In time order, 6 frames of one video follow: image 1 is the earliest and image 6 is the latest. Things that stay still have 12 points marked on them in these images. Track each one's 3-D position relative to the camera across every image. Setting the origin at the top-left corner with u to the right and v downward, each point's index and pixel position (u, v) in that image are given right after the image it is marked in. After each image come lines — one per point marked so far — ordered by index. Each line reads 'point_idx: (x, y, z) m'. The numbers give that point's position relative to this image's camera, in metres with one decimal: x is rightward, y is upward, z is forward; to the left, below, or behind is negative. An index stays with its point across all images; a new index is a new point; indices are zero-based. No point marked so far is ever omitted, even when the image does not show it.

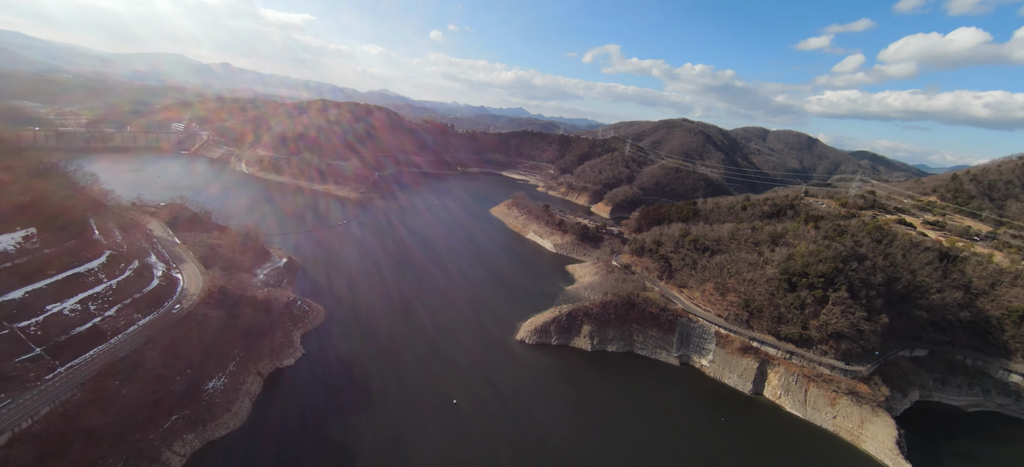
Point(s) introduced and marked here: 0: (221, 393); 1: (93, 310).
0: (-13.2, -7.3, +17.7) m
1: (-18.0, -3.3, +16.7) m
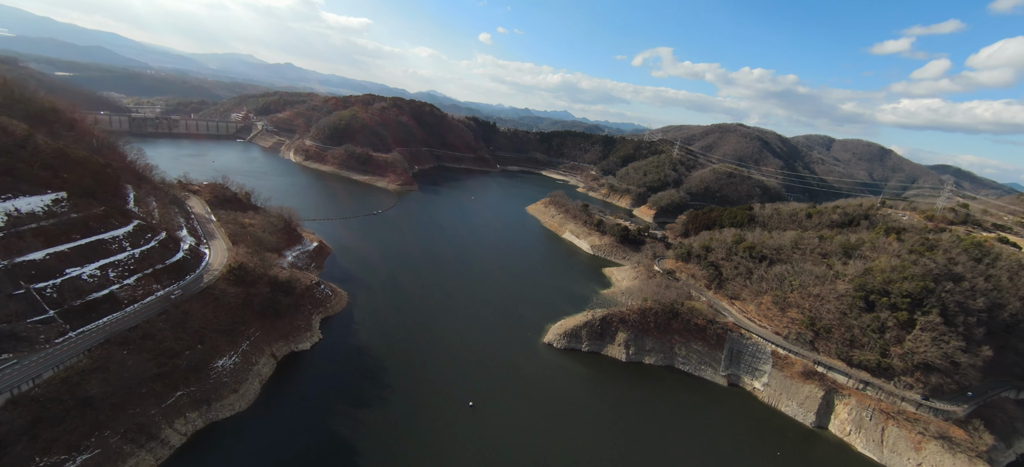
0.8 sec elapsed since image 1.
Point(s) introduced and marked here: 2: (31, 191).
0: (-12.3, -6.1, +17.0) m
1: (-17.0, -1.8, +16.5) m
2: (-19.8, +1.7, +16.0) m
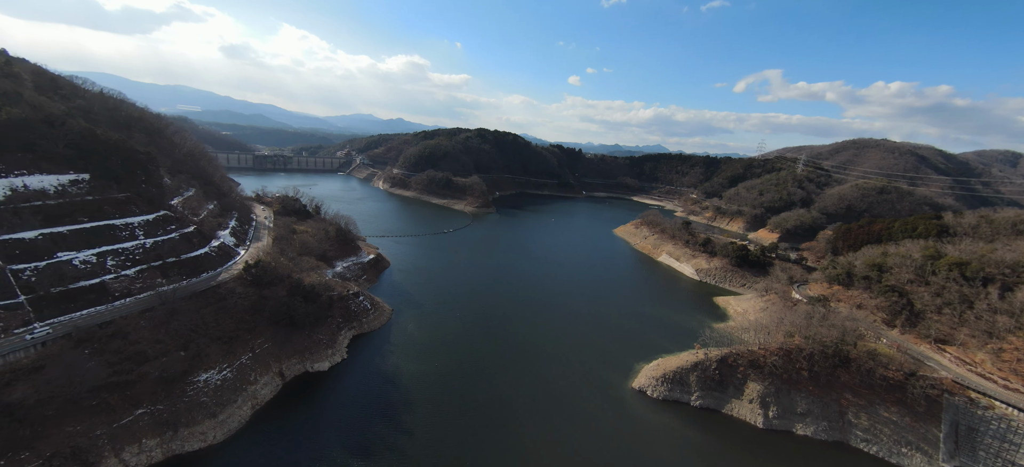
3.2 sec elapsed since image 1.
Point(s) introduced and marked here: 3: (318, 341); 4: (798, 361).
0: (-10.2, -5.4, +13.4) m
1: (-14.9, -1.2, +14.4) m
2: (-17.7, +2.4, +14.9) m
3: (-8.6, -4.8, +17.3) m
4: (+12.5, -5.6, +17.1) m
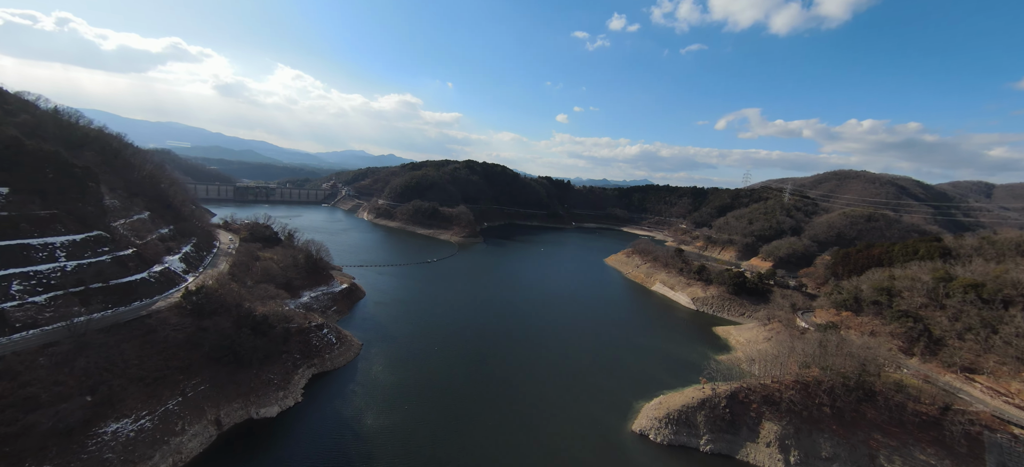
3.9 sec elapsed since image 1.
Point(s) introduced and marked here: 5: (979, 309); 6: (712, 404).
0: (-10.9, -5.9, +10.9) m
1: (-15.6, -1.8, +12.2) m
2: (-18.4, +1.7, +12.9) m
3: (-9.3, -5.7, +14.9) m
4: (+11.8, -6.3, +15.1) m
5: (+21.7, -3.5, +18.0) m
6: (+7.9, -6.7, +15.4) m
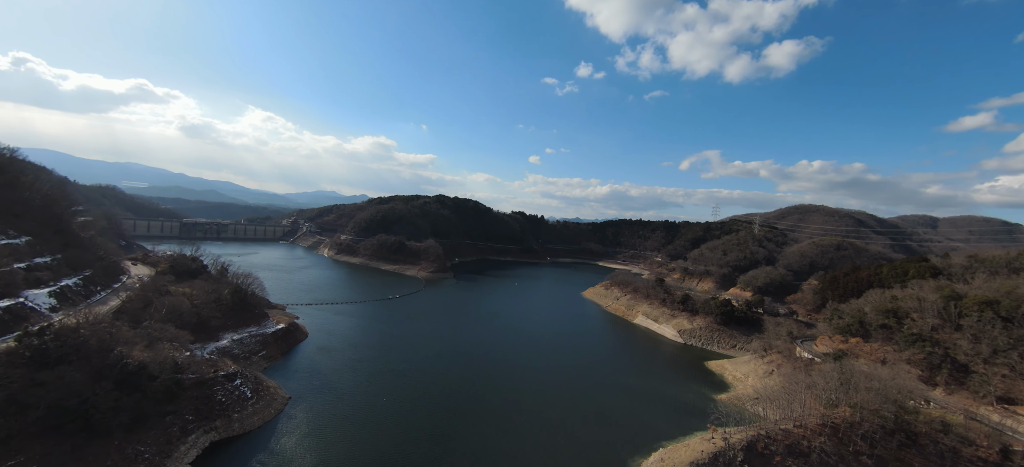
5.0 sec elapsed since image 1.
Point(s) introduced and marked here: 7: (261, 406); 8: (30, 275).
0: (-11.7, -6.1, +6.7) m
1: (-16.5, -2.2, +8.1) m
2: (-19.5, +1.2, +8.9) m
3: (-10.4, -6.2, +10.8) m
4: (+10.7, -6.6, +12.3) m
5: (+20.3, -4.0, +16.1) m
6: (+6.8, -7.1, +12.3) m
7: (-9.5, -6.5, +14.7) m
8: (-18.7, -1.5, +15.1) m
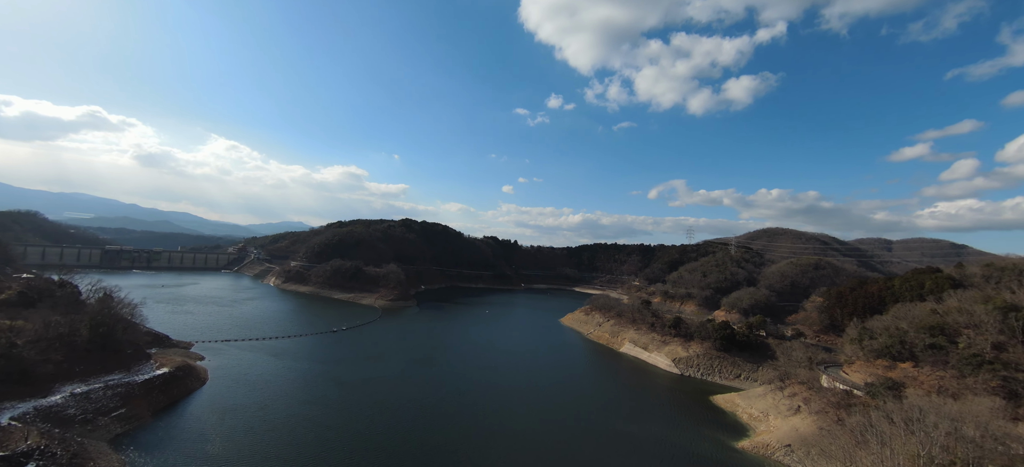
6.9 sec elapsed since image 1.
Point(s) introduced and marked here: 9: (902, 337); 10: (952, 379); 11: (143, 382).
0: (-12.2, -5.4, +1.1) m
1: (-17.2, -1.6, +2.4) m
2: (-20.3, +1.6, +3.4) m
3: (-11.2, -5.8, +5.3) m
4: (+9.7, -6.1, +8.1) m
5: (+19.0, -3.7, +12.8) m
6: (+5.9, -6.7, +7.9) m
7: (-10.6, -6.4, +9.2) m
8: (-19.8, -1.6, +9.3) m
9: (+16.9, -4.5, +17.0) m
10: (+16.4, -5.5, +14.6) m
11: (-14.5, -5.7, +15.3) m
